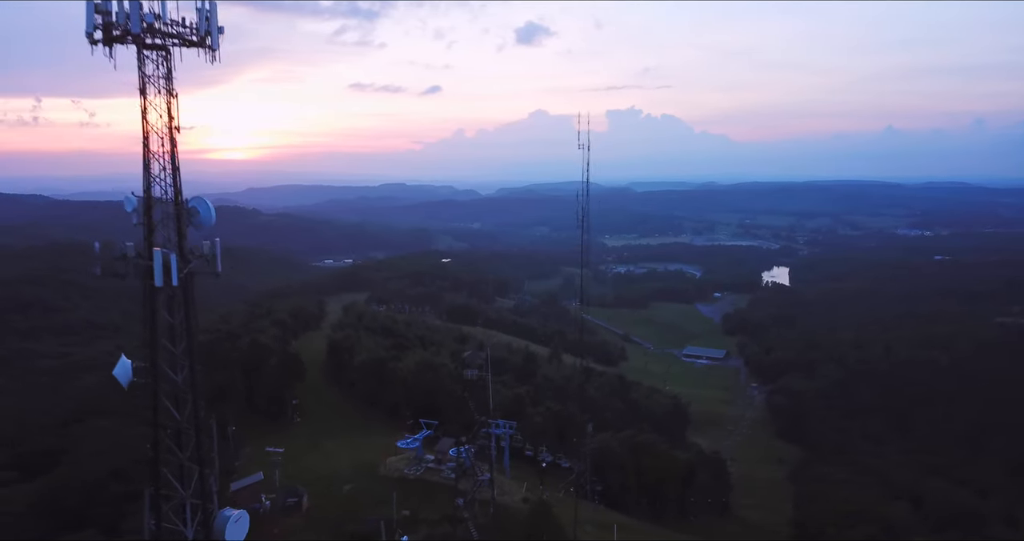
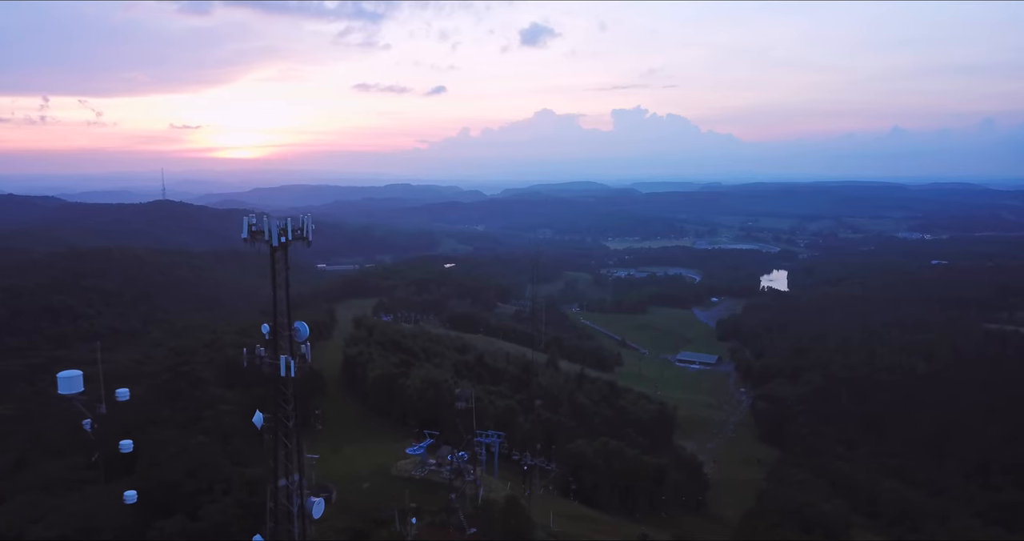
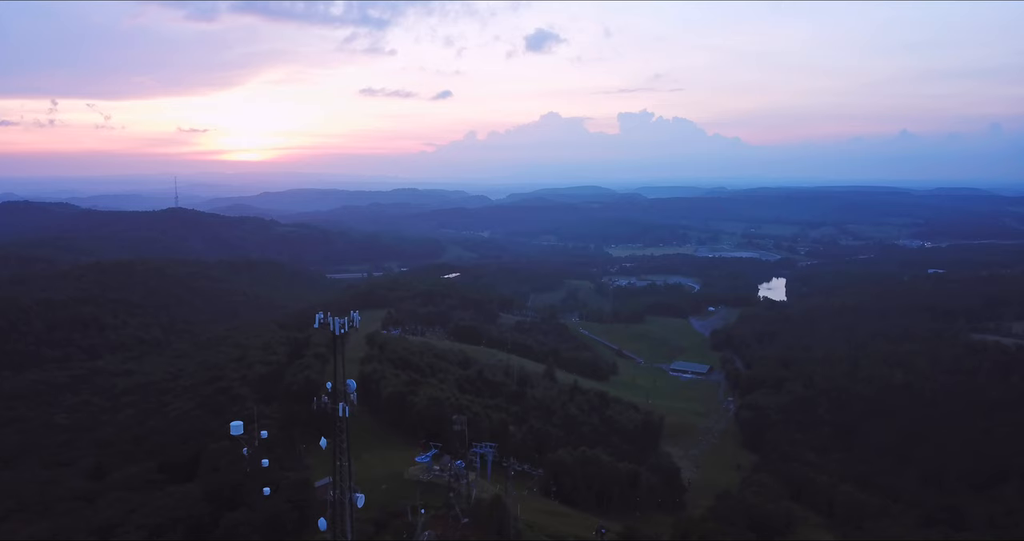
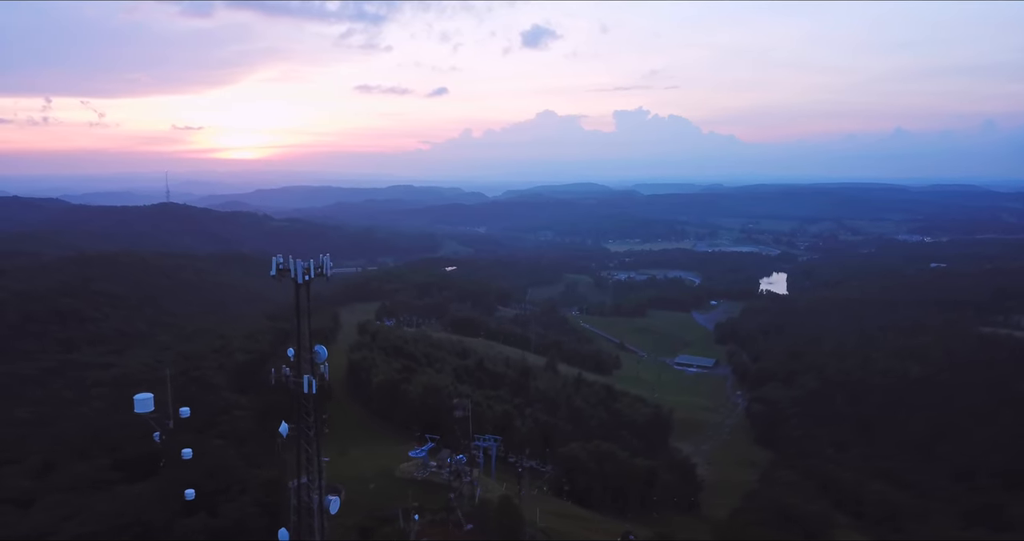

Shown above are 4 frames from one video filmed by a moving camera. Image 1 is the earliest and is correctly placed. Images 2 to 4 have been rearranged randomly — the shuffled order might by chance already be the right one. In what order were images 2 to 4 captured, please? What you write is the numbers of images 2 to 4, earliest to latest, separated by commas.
2, 4, 3
